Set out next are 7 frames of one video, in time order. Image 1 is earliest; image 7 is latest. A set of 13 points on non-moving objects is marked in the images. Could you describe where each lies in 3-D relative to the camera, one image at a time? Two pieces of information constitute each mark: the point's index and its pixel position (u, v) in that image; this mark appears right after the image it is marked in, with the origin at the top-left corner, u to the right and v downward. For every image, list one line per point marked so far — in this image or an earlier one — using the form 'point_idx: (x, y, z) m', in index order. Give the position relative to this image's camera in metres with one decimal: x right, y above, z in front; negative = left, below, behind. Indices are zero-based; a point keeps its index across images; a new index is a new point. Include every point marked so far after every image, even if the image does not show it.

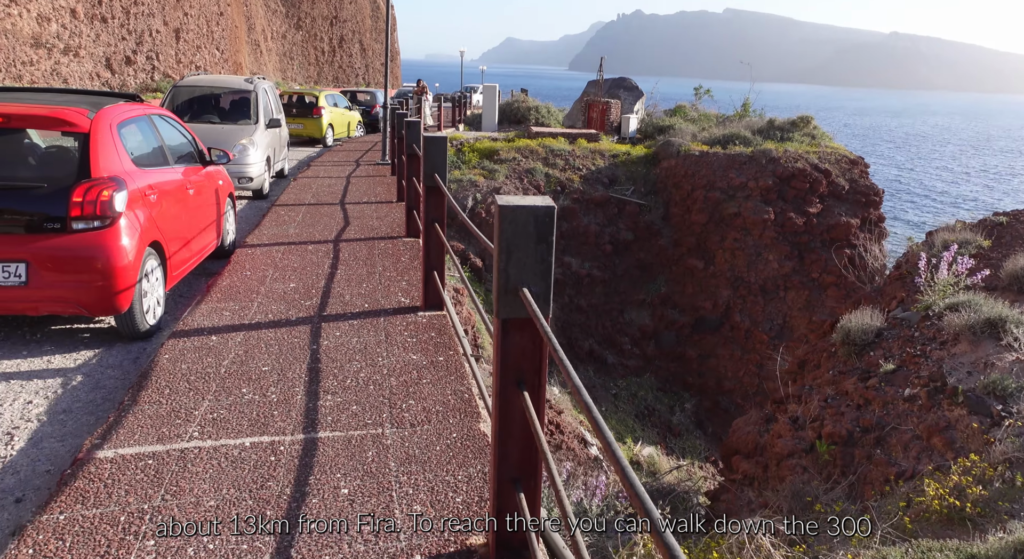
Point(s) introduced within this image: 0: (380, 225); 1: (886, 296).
0: (-1.5, +0.6, +7.5) m
1: (+3.6, -0.2, +6.4) m
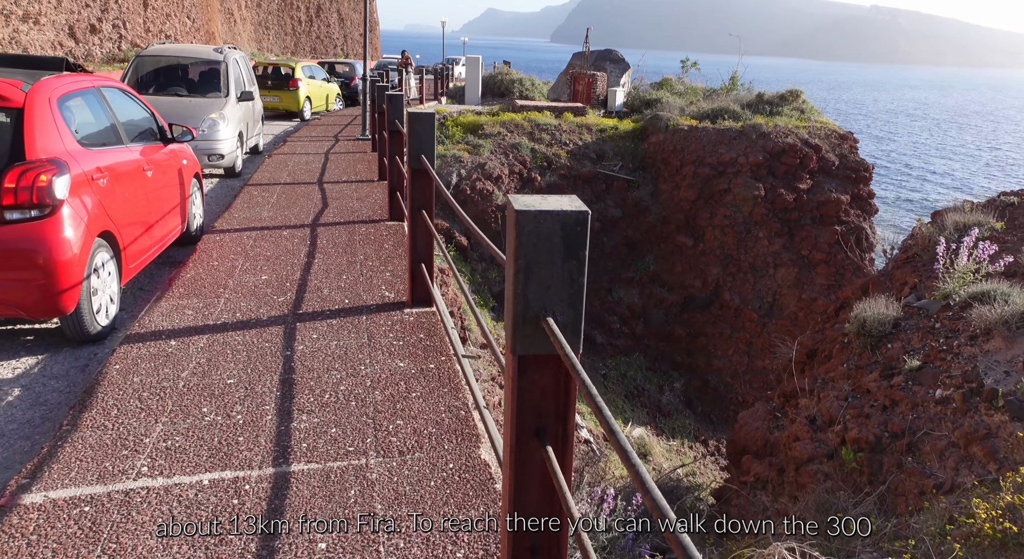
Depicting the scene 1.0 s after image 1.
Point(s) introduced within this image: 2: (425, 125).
0: (-1.6, +0.8, +7.0) m
1: (+3.6, 0.0, +6.1) m
2: (-0.5, +0.9, +3.8) m
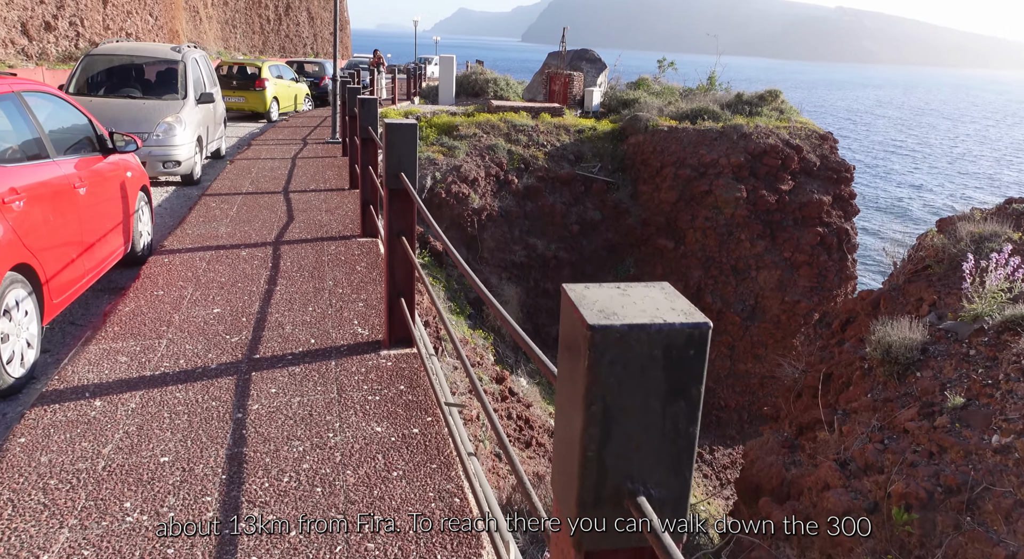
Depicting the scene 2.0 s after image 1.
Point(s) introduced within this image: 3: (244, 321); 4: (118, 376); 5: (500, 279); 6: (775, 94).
0: (-1.8, +0.6, +6.4) m
1: (+3.4, -0.1, +5.7) m
2: (-0.5, +0.7, +3.2) m
3: (-1.5, -0.2, +3.8) m
4: (-1.9, -0.5, +3.1) m
5: (-0.3, +0.1, +13.7) m
6: (+8.0, +5.6, +19.7) m
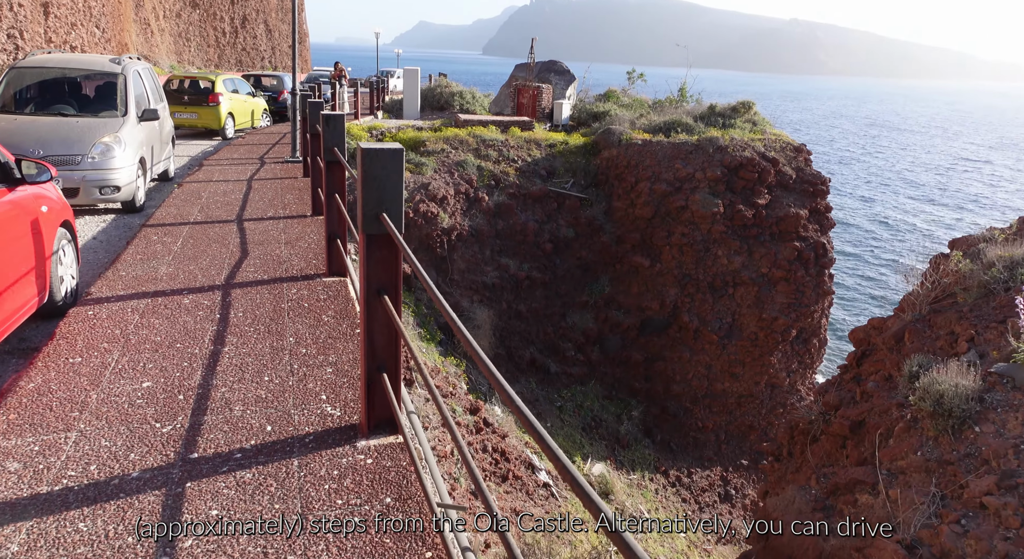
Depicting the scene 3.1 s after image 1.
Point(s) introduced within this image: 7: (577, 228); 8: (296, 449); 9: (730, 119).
0: (-1.9, +0.2, +5.6) m
1: (+3.4, -0.4, +5.2) m
2: (-0.5, +0.4, +2.5) m
3: (-1.5, -0.6, +3.0) m
4: (-1.8, -0.8, +2.3) m
5: (-0.8, -0.4, +13.0) m
6: (+7.0, +5.2, +19.6) m
7: (+1.5, +1.2, +14.9) m
8: (-0.9, -0.7, +2.6) m
9: (+6.3, +4.7, +18.9) m
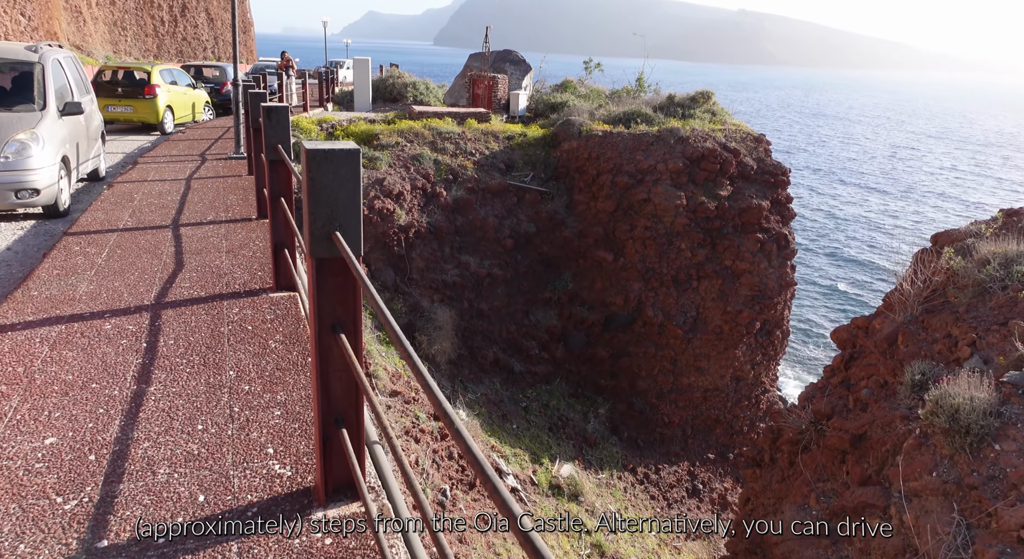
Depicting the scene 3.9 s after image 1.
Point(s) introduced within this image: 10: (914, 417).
0: (-2.2, +0.1, +5.0) m
1: (+3.2, -0.4, +4.9) m
2: (-0.5, +0.3, +2.0) m
3: (-1.6, -0.7, +2.4) m
4: (-1.8, -0.9, +1.7) m
5: (-1.5, -0.4, +12.4) m
6: (+5.7, +5.4, +19.4) m
7: (+0.6, +1.3, +14.5) m
8: (-0.9, -0.8, +2.1) m
9: (+5.1, +4.9, +18.7) m
10: (+2.5, -0.9, +4.1) m
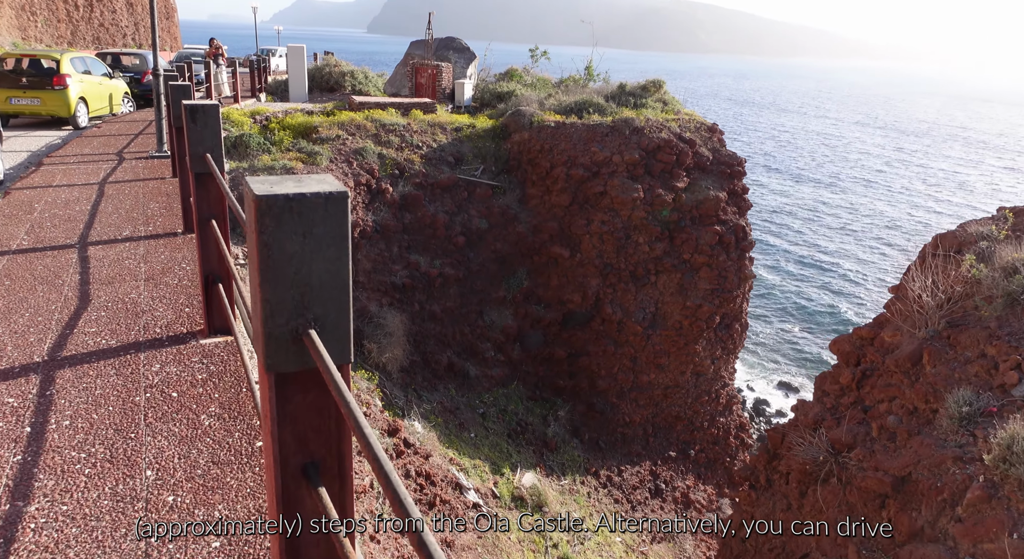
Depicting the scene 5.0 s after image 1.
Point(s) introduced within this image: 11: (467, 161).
0: (-2.3, -0.1, +4.1) m
1: (+3.1, -0.5, +4.4) m
2: (-0.4, +0.1, +1.2) m
3: (-1.4, -0.9, +1.6) m
4: (-1.6, -1.2, +0.9) m
5: (-2.3, -0.5, +11.5) m
6: (+4.2, +5.6, +19.0) m
7: (-0.3, +1.2, +13.7) m
8: (-0.7, -1.0, +1.3) m
9: (+3.6, +5.0, +18.3) m
10: (+2.5, -1.0, +3.6) m
11: (-0.9, +2.5, +14.1) m
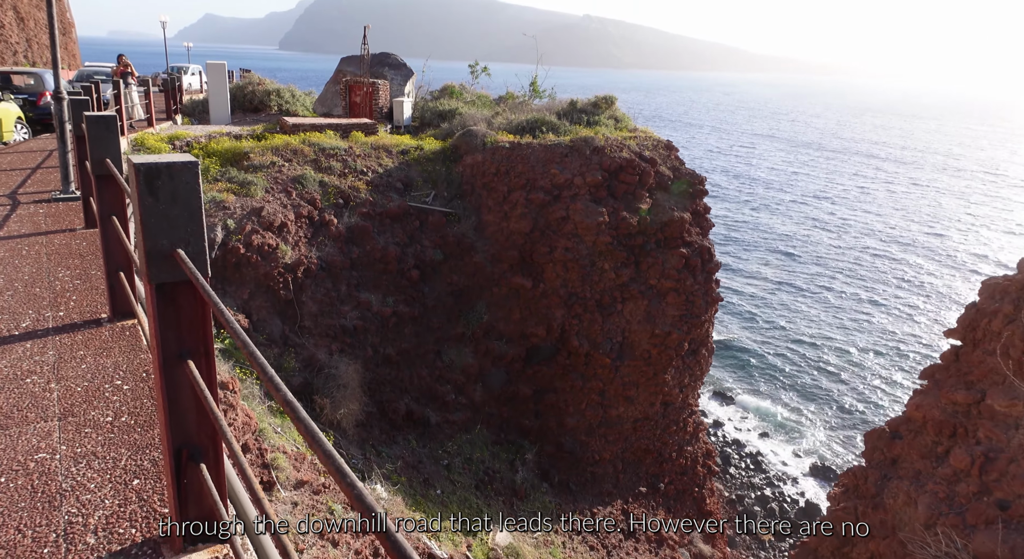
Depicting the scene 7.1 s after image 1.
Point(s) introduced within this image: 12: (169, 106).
0: (-1.8, -0.7, +2.6) m
1: (+3.5, -0.9, +3.6) m
2: (+0.4, -0.4, 0.0) m
3: (-0.6, -1.5, +0.2) m
4: (-0.7, -1.7, -0.5) m
5: (-2.6, -1.3, +10.0) m
6: (+2.8, +4.9, +18.3) m
7: (-1.0, +0.5, +12.5) m
8: (+0.1, -1.5, 0.0) m
9: (+2.3, +4.3, +17.5) m
10: (+3.1, -1.4, +2.6) m
11: (-1.6, +1.7, +12.8) m
12: (-9.6, +4.8, +18.2) m
